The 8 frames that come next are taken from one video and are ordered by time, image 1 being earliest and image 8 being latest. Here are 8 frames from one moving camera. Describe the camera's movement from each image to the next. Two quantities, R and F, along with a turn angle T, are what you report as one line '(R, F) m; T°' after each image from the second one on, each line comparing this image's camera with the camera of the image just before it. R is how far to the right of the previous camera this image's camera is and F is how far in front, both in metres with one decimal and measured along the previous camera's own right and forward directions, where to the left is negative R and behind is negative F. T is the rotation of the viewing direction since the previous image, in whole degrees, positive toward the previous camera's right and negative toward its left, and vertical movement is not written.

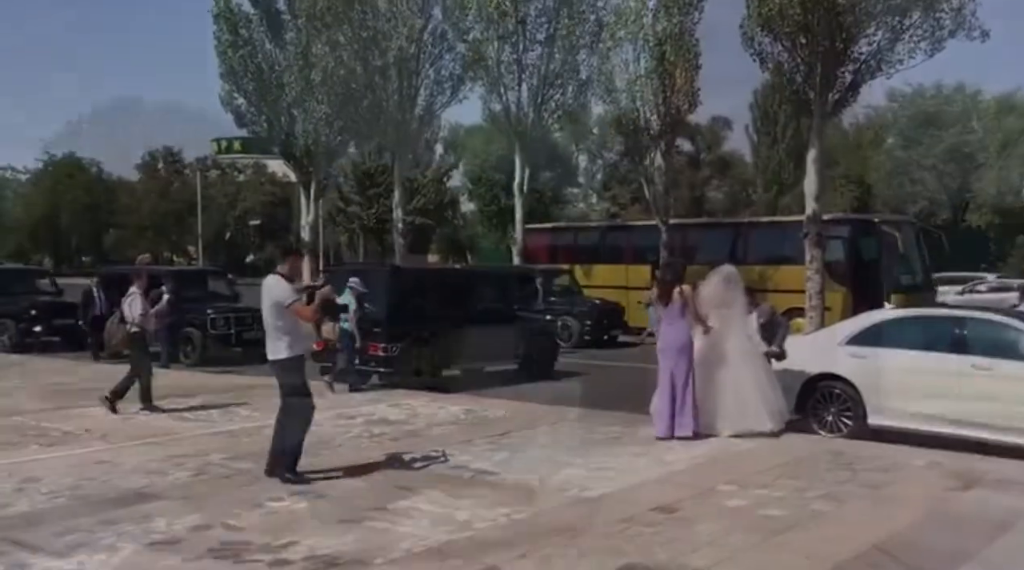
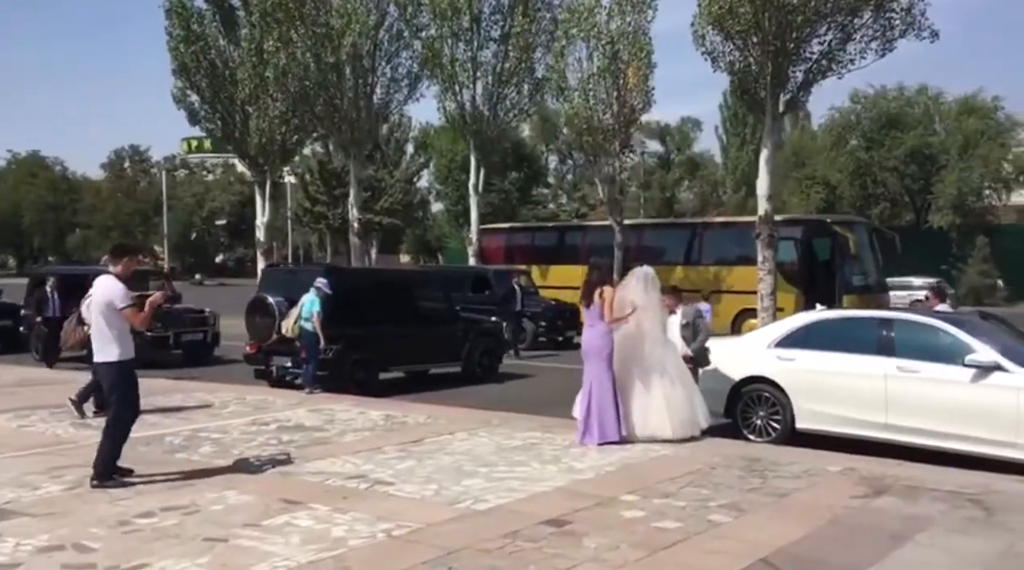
(+0.6, +0.3) m; +1°
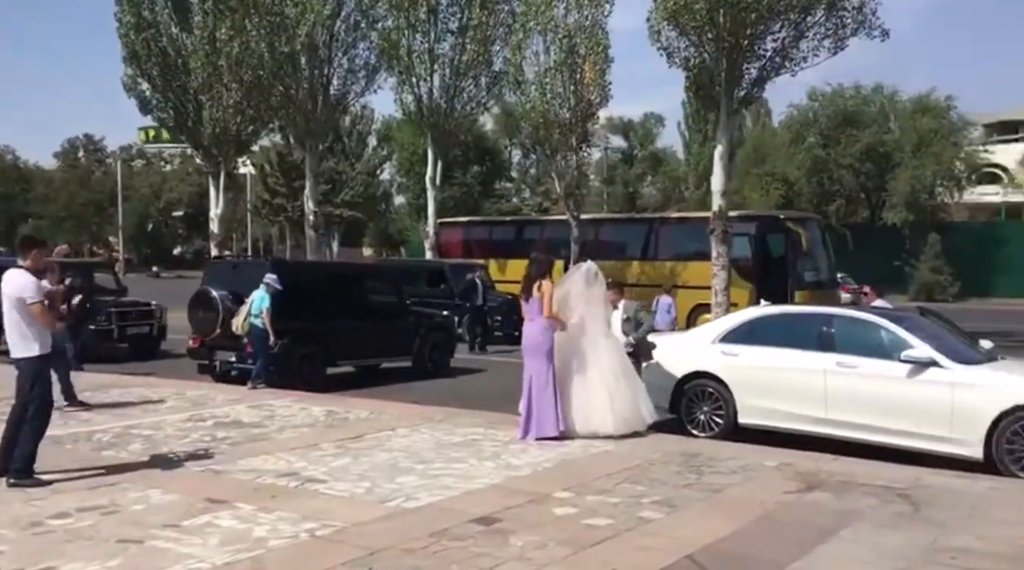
(+0.2, +0.1) m; +2°
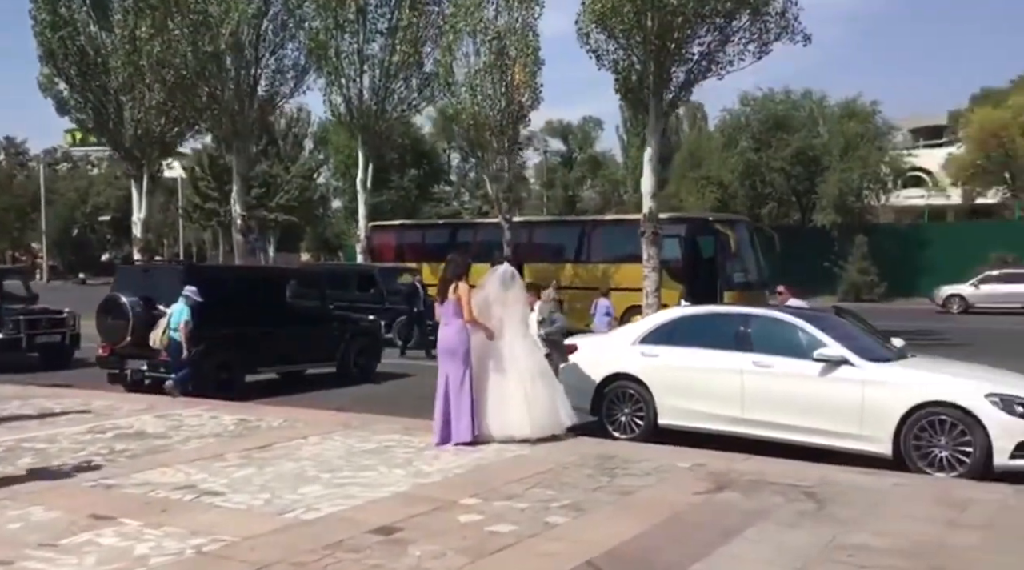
(+0.3, +0.2) m; +3°
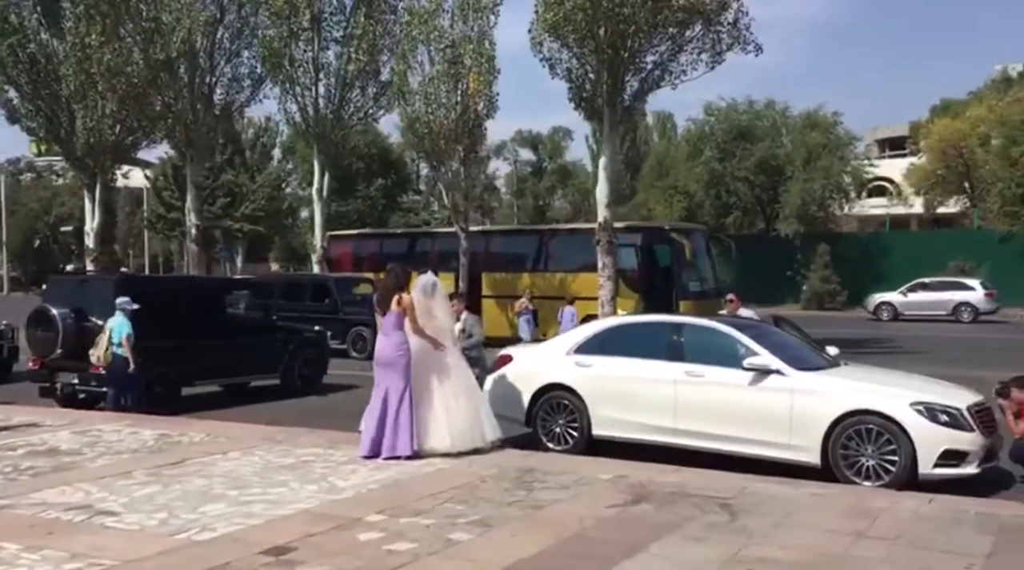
(+0.5, +0.2) m; +1°
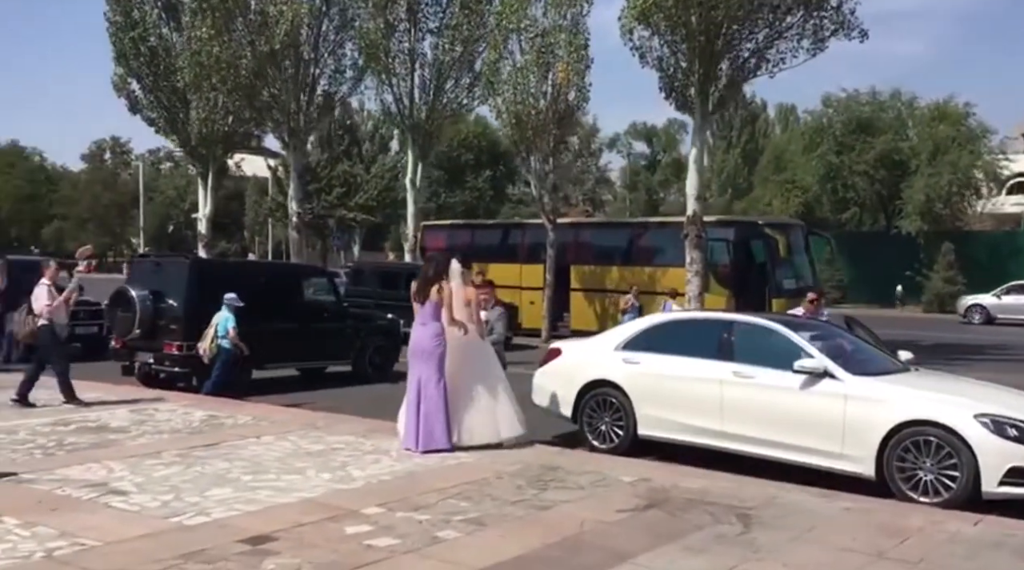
(+0.7, +0.3) m; -6°
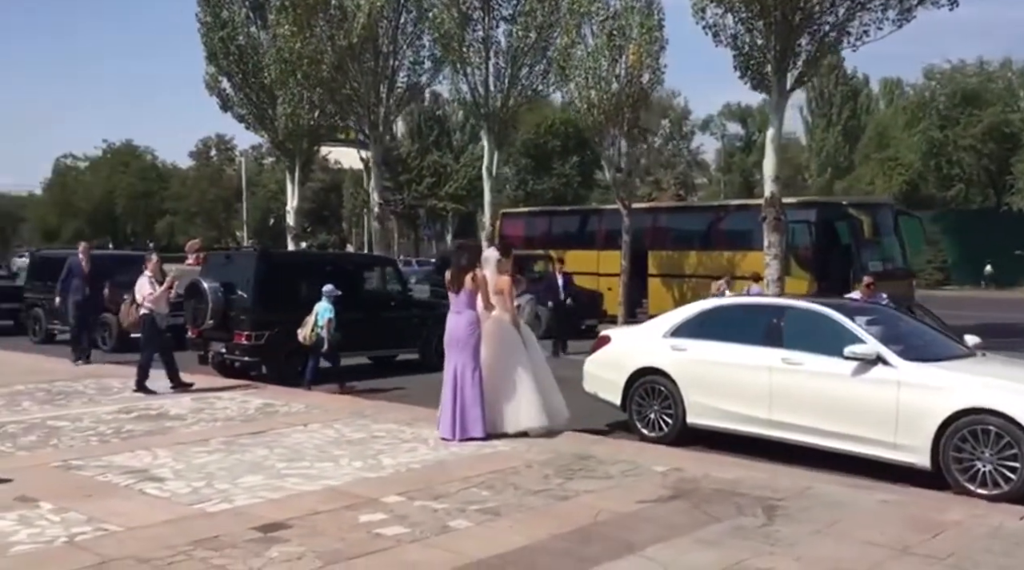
(+0.5, +0.1) m; -5°
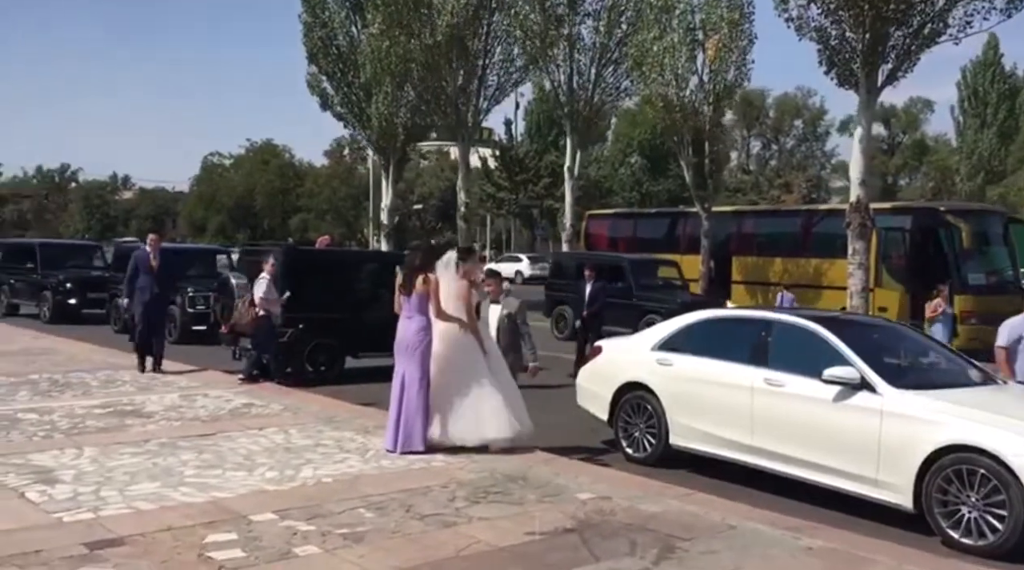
(+1.5, +0.7) m; -7°
